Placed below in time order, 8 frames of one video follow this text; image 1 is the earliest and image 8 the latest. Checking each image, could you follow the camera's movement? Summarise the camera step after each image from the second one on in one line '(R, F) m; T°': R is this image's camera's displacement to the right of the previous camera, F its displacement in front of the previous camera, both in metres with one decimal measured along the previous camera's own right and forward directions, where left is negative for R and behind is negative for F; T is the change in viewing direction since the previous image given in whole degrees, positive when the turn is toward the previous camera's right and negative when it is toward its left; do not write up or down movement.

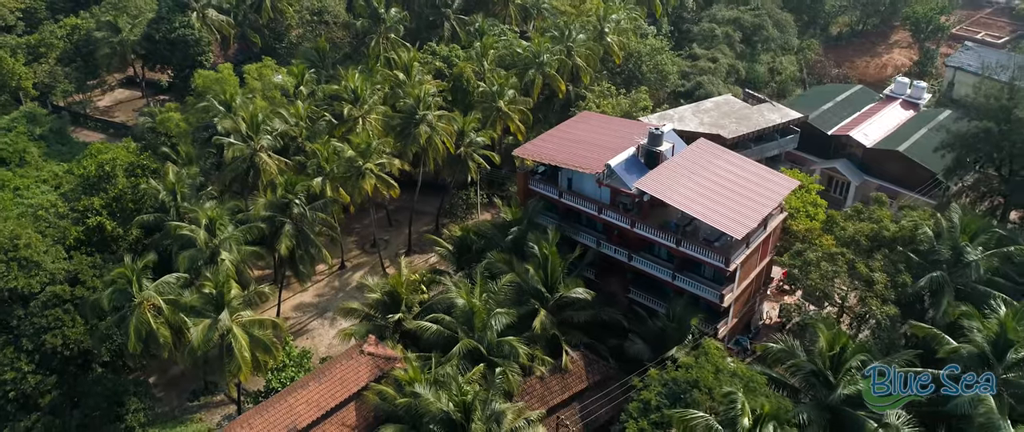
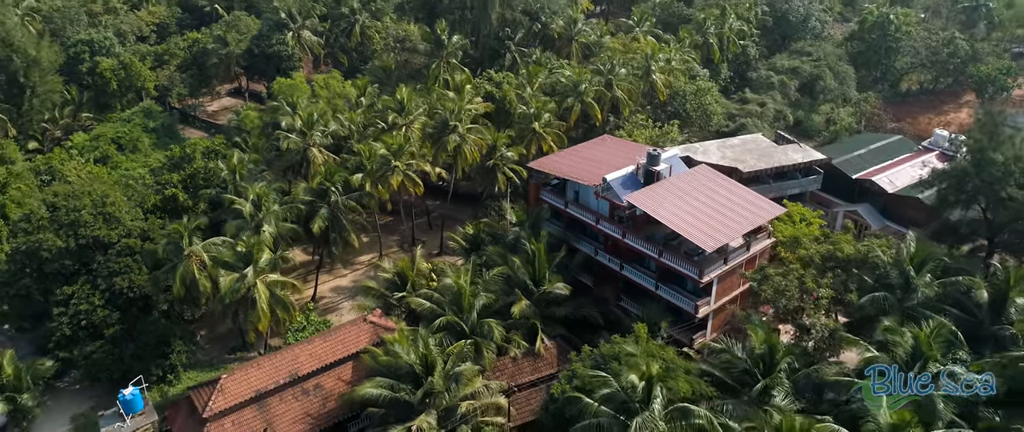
(+3.5, -2.2) m; -8°
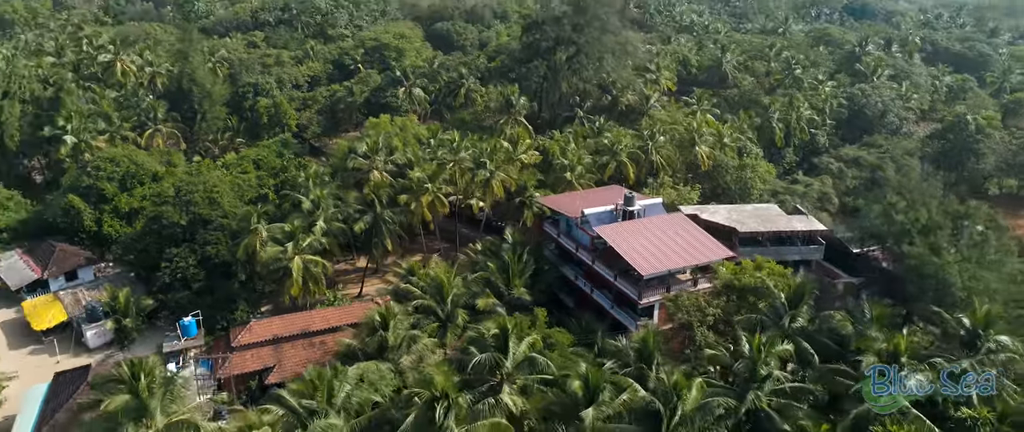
(+7.0, -4.1) m; -13°
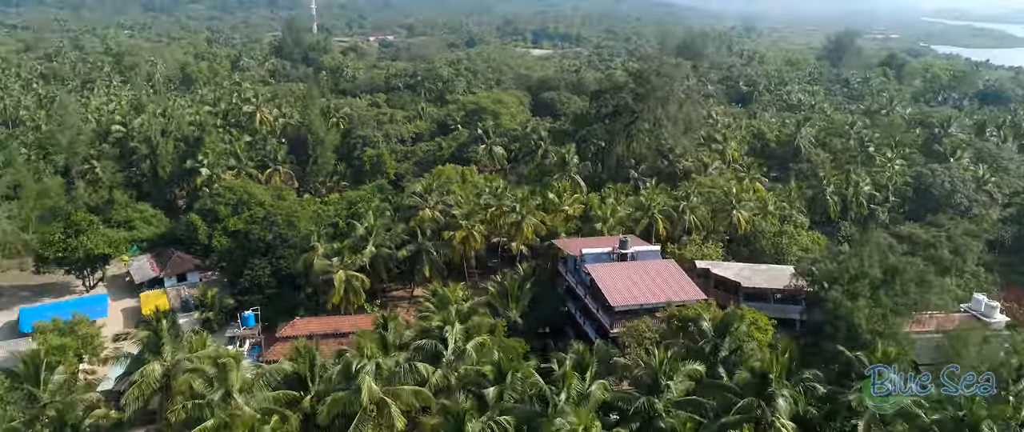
(+6.1, -3.6) m; -11°
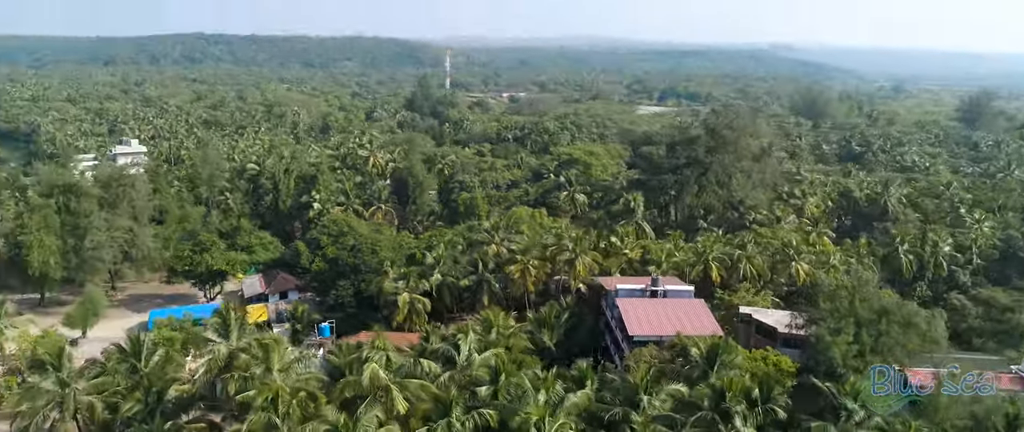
(+4.4, -3.0) m; -10°
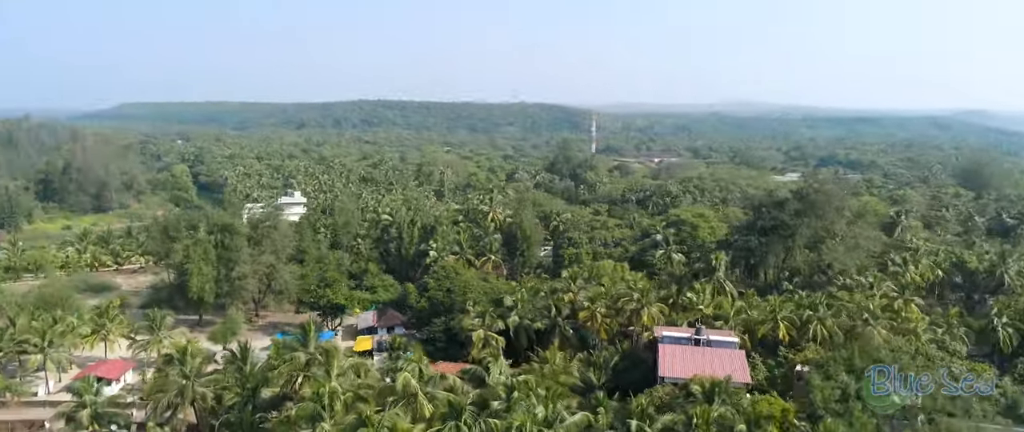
(+5.4, -3.5) m; -12°
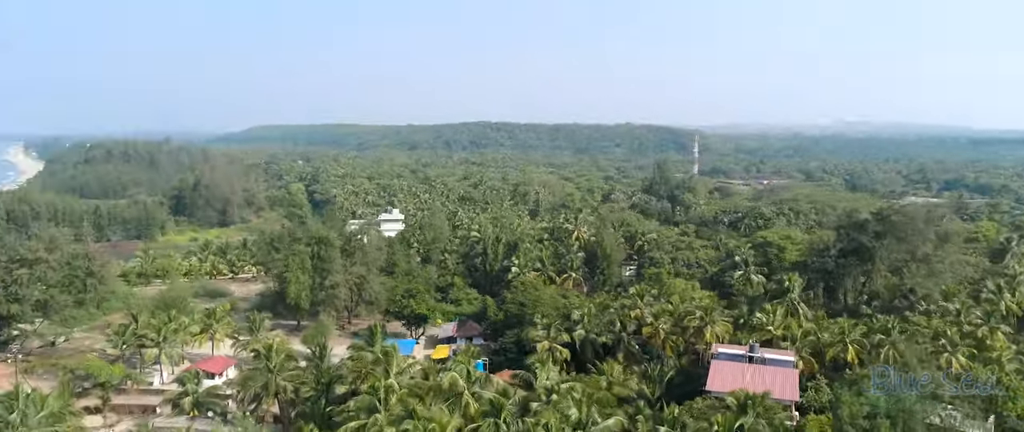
(+2.7, -1.8) m; -8°
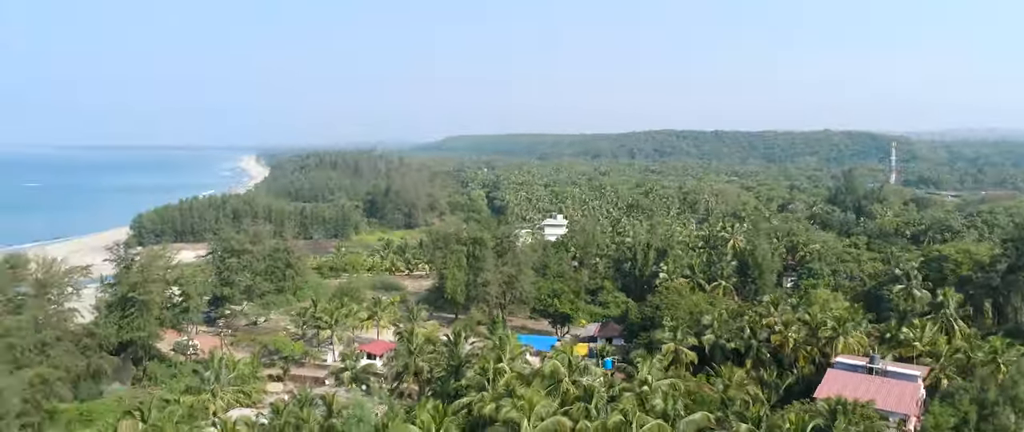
(+3.9, -2.2) m; -14°
